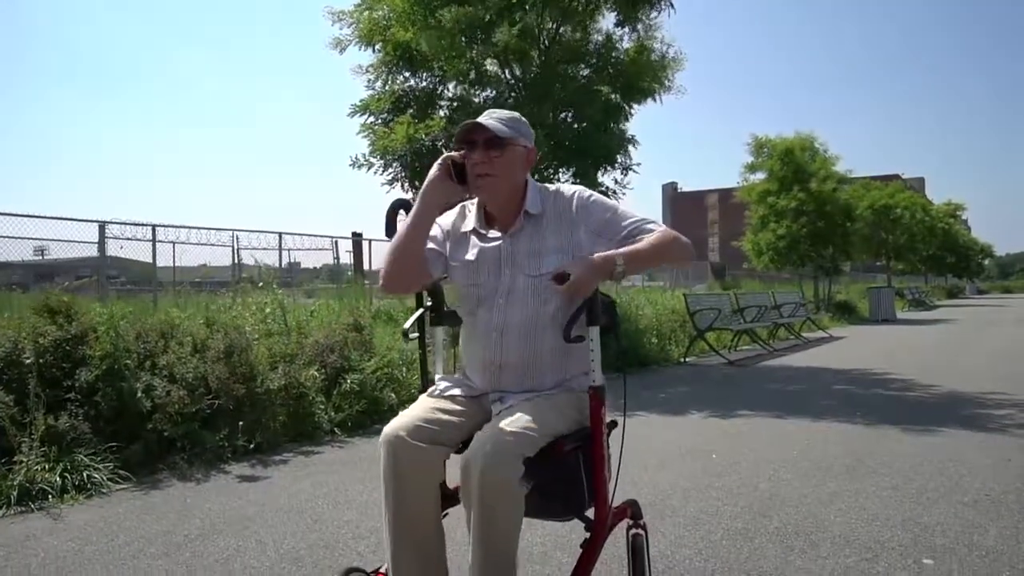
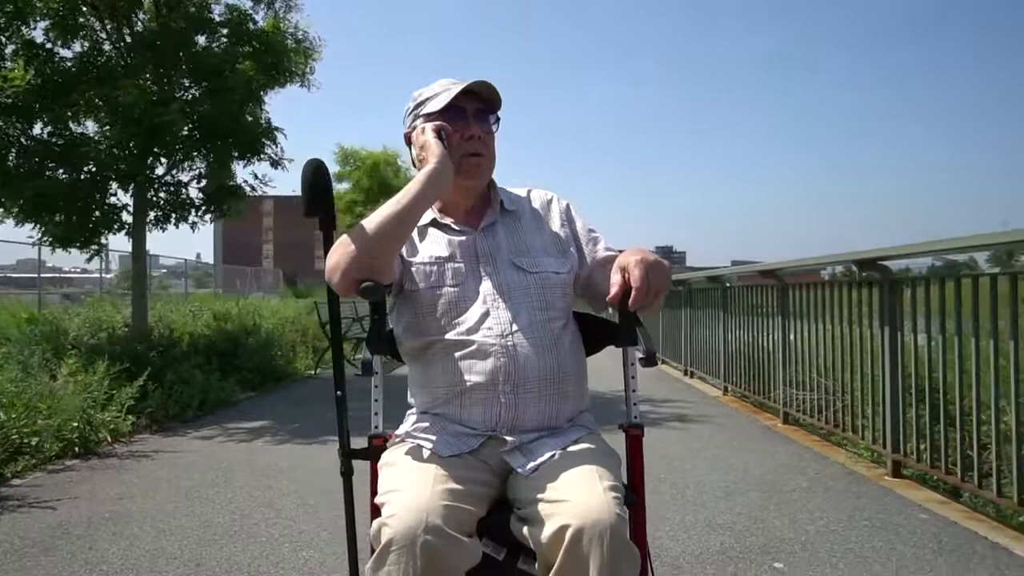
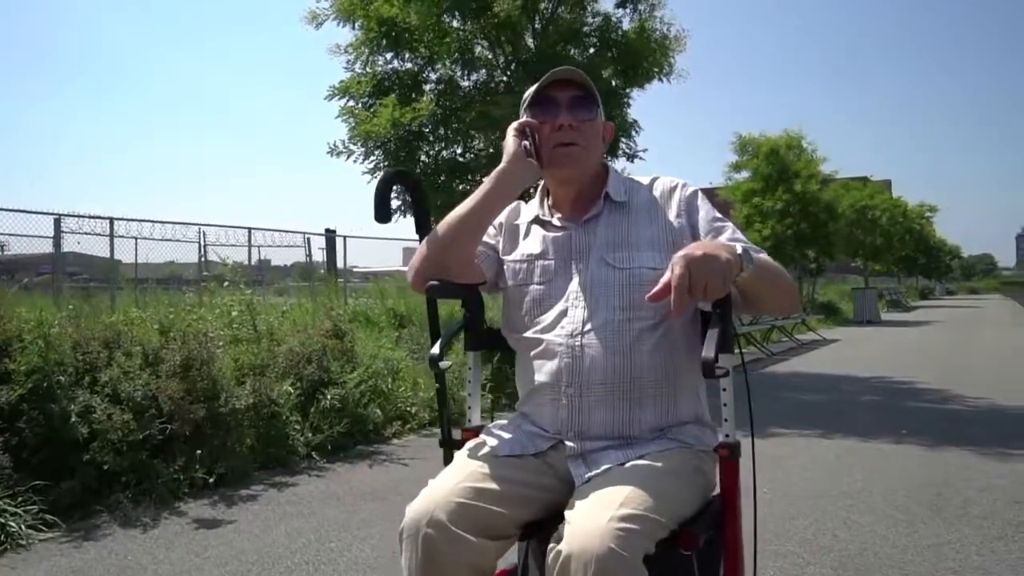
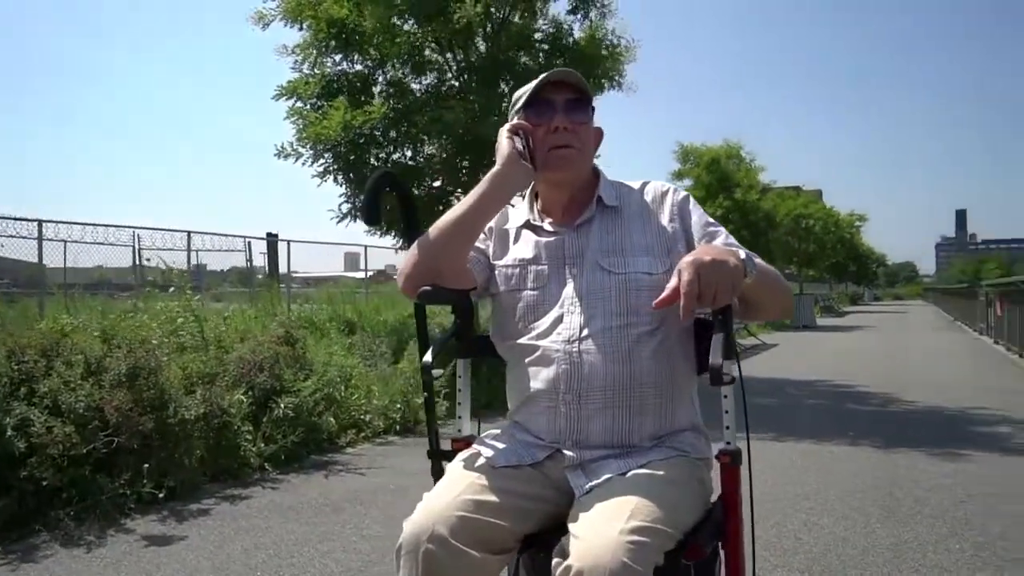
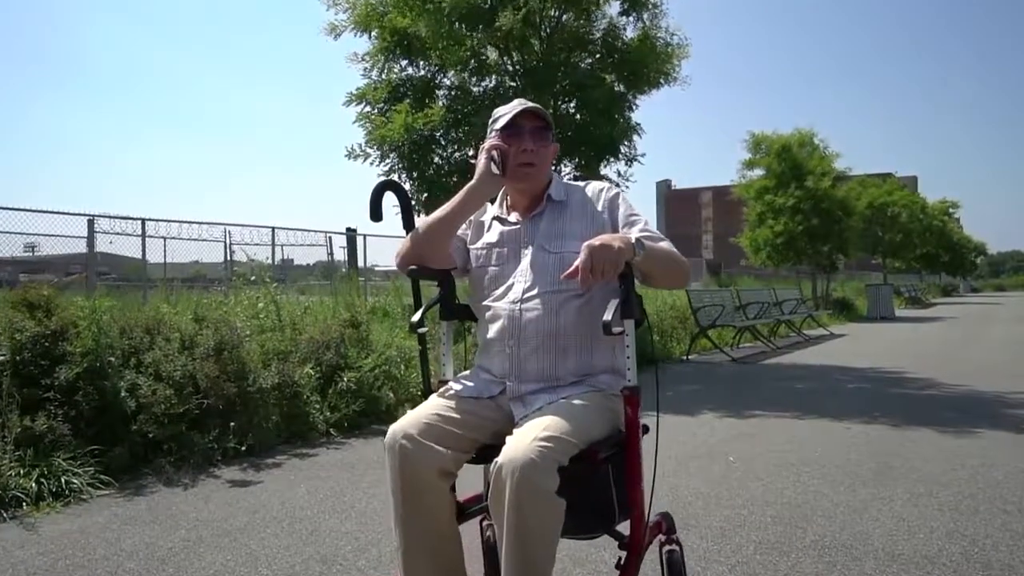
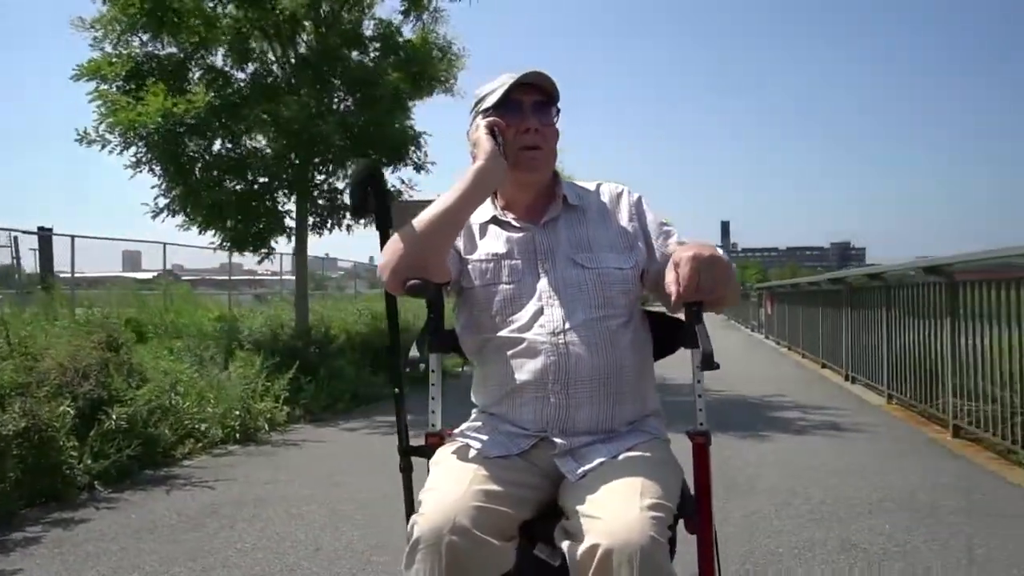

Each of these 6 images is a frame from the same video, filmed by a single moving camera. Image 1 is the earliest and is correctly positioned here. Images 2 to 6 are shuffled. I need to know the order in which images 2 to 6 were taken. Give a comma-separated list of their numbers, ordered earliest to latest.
5, 3, 4, 6, 2
